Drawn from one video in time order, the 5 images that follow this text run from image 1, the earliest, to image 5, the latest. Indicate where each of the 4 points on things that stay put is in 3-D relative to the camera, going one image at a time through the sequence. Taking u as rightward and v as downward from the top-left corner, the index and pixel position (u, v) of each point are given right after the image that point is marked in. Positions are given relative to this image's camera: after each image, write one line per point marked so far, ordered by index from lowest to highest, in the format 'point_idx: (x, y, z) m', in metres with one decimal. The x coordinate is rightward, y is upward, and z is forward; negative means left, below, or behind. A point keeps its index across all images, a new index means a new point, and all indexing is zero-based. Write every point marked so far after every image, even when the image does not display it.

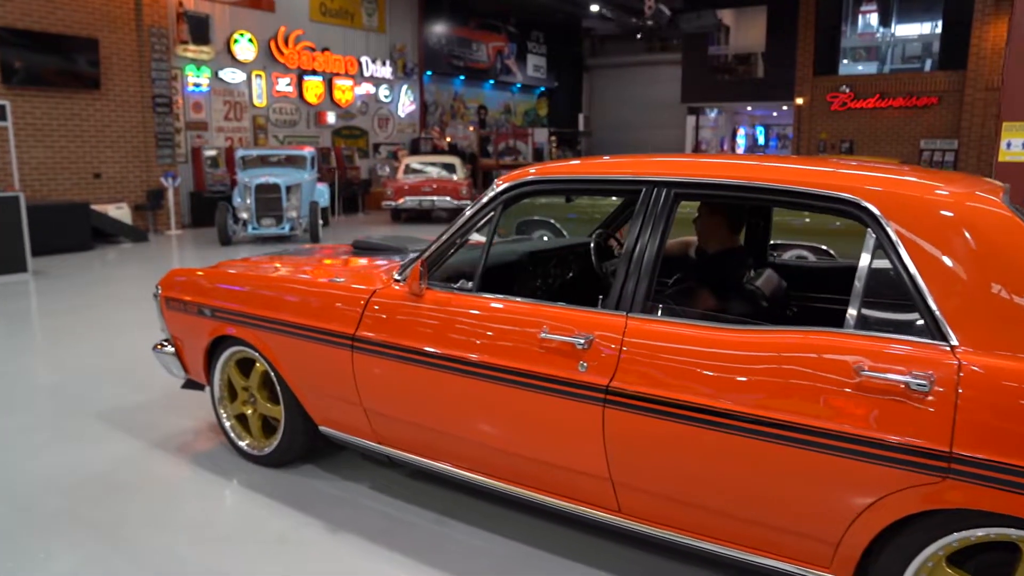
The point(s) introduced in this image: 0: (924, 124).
0: (+9.0, +3.6, +16.4) m
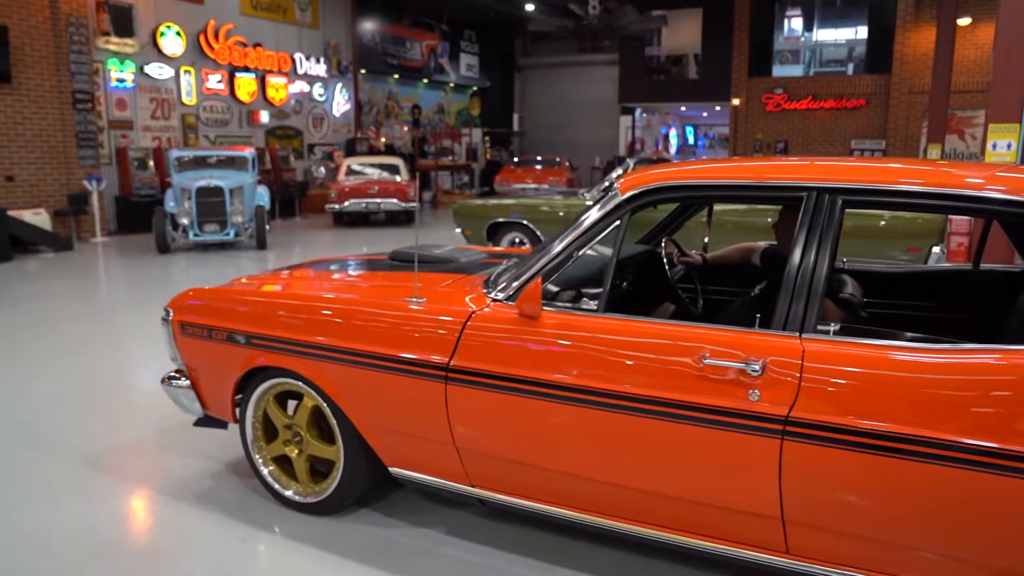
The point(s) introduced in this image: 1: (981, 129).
0: (+7.7, +3.7, +17.0) m
1: (+9.4, +3.2, +15.0) m
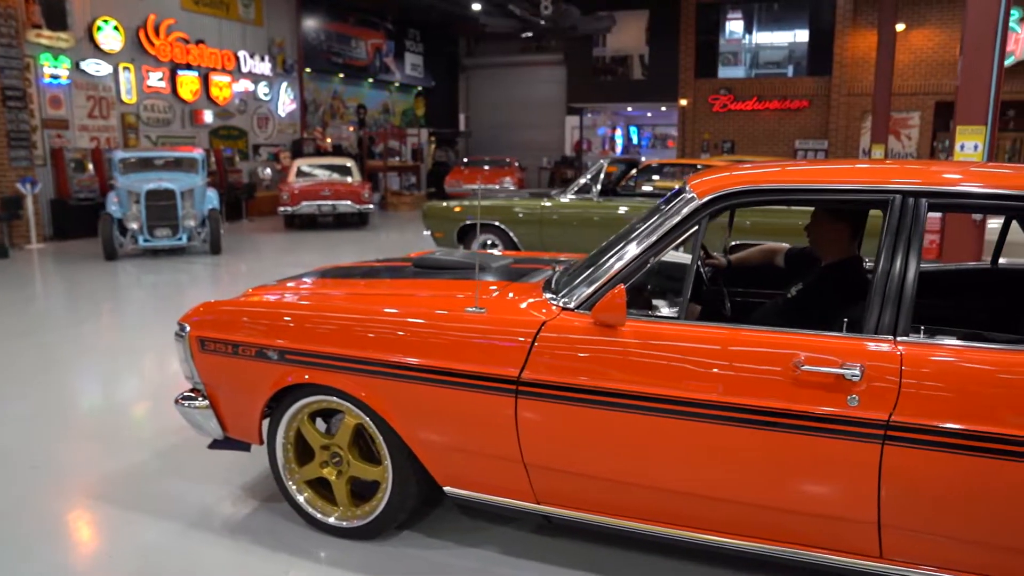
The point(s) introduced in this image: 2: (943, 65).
0: (+6.6, +3.8, +17.5) m
1: (+8.4, +3.3, +15.6) m
2: (+8.8, +4.5, +15.3) m
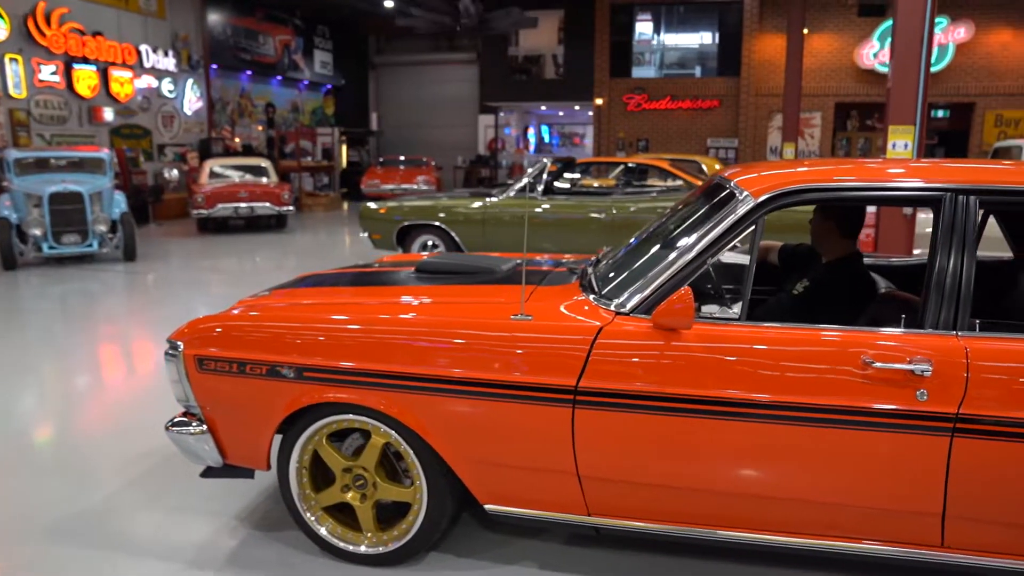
0: (+4.6, +3.9, +18.1) m
1: (+6.7, +3.5, +16.5) m
2: (+7.1, +4.7, +16.2) m
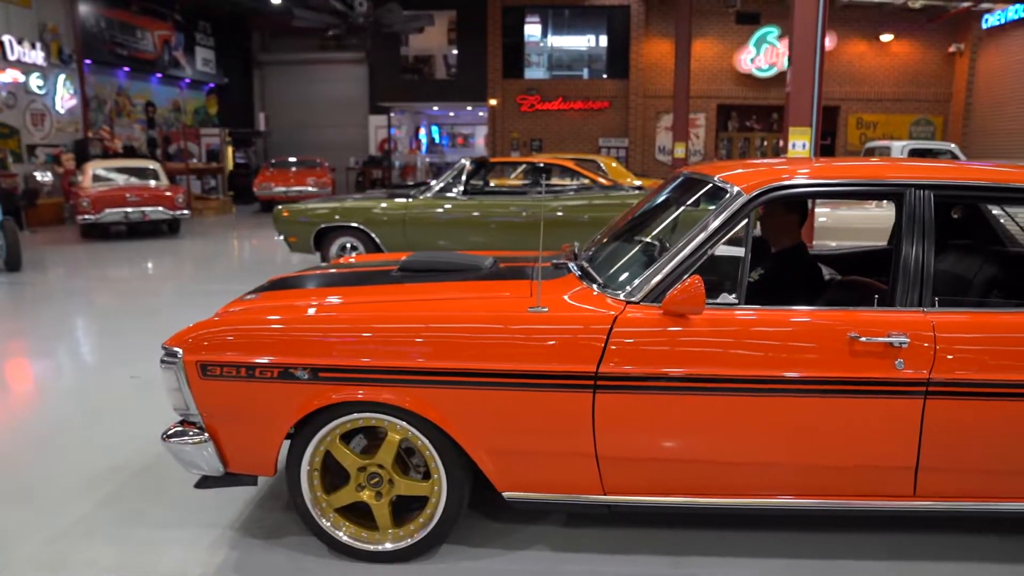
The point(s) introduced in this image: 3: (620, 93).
0: (+2.1, +4.0, +18.7) m
1: (+4.4, +3.7, +17.4) m
2: (+4.8, +4.9, +17.2) m
3: (+2.6, +4.8, +18.6) m
